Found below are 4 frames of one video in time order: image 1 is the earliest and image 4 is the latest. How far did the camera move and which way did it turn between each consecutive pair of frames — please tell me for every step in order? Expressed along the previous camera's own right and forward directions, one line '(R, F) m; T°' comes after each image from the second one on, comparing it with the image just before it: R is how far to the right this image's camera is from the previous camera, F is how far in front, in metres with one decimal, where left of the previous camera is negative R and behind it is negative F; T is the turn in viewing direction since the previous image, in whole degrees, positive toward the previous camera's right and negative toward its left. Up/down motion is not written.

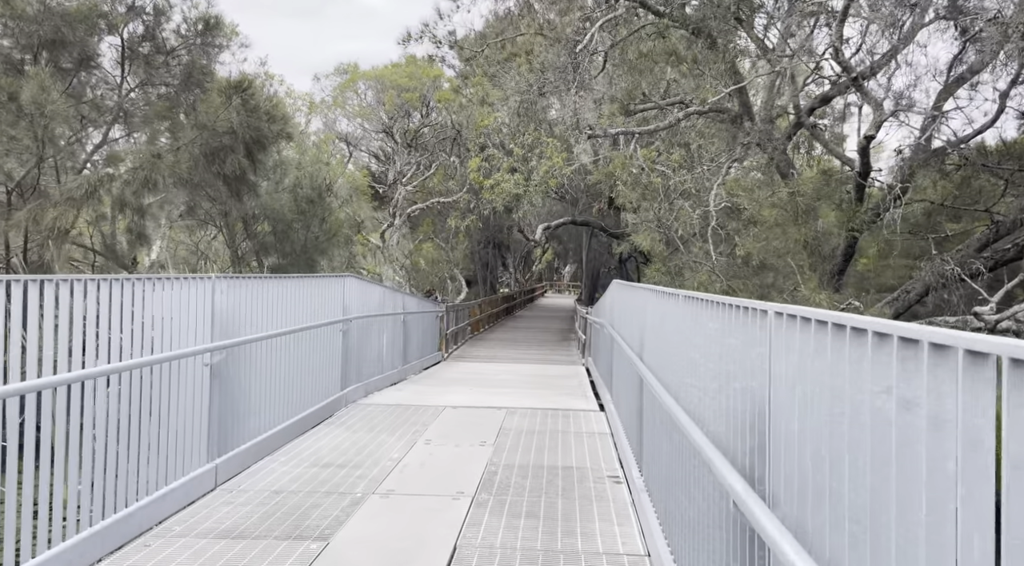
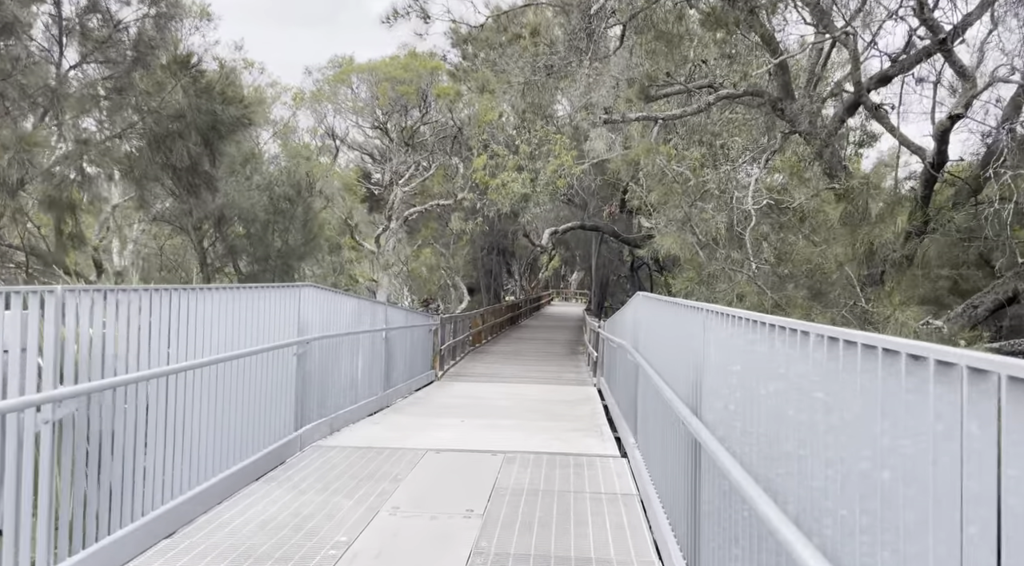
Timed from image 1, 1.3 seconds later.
(+0.1, +1.6) m; -1°
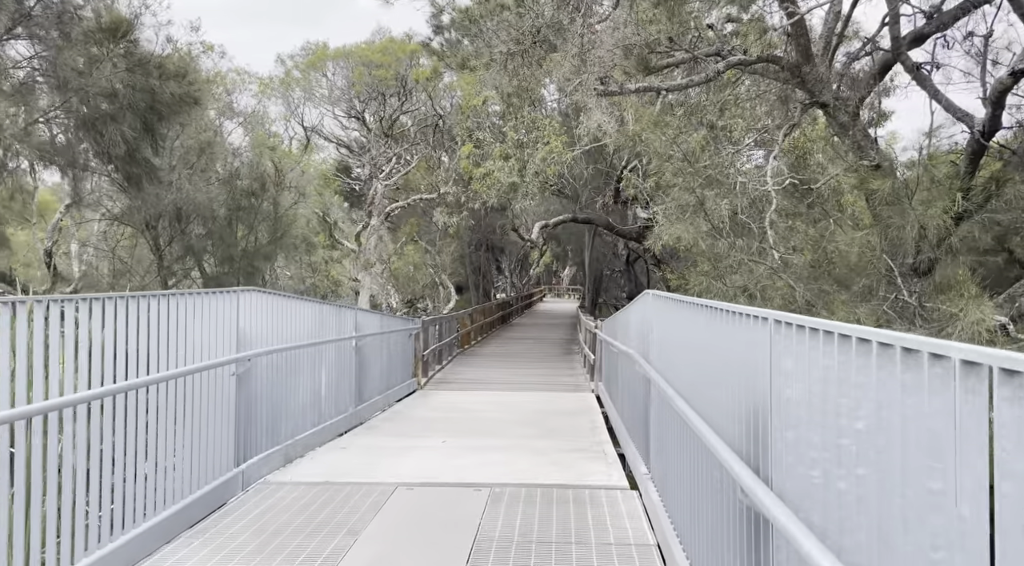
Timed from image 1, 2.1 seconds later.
(+0.1, +1.1) m; +1°
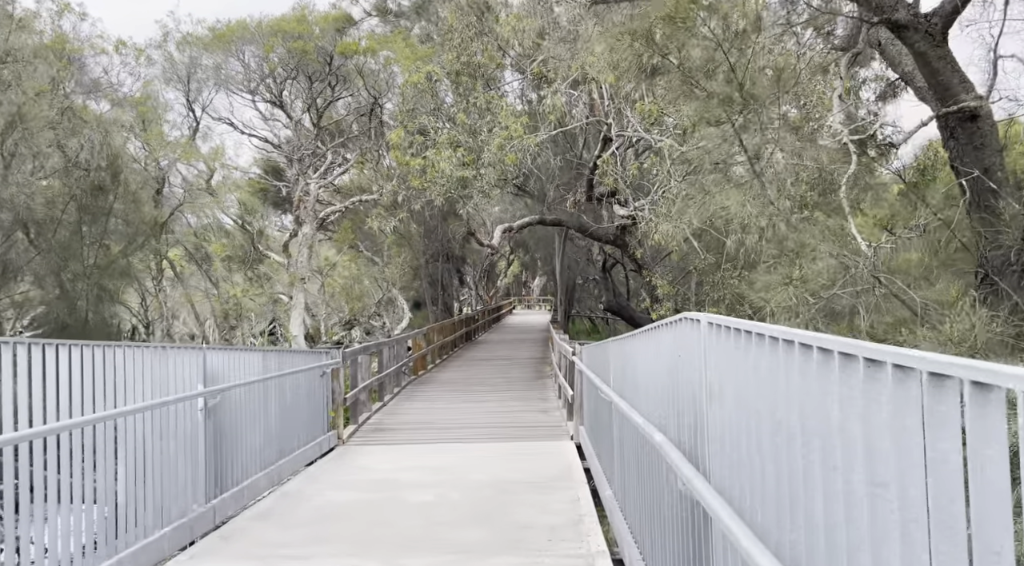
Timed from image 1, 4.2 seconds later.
(+0.3, +2.8) m; +2°
